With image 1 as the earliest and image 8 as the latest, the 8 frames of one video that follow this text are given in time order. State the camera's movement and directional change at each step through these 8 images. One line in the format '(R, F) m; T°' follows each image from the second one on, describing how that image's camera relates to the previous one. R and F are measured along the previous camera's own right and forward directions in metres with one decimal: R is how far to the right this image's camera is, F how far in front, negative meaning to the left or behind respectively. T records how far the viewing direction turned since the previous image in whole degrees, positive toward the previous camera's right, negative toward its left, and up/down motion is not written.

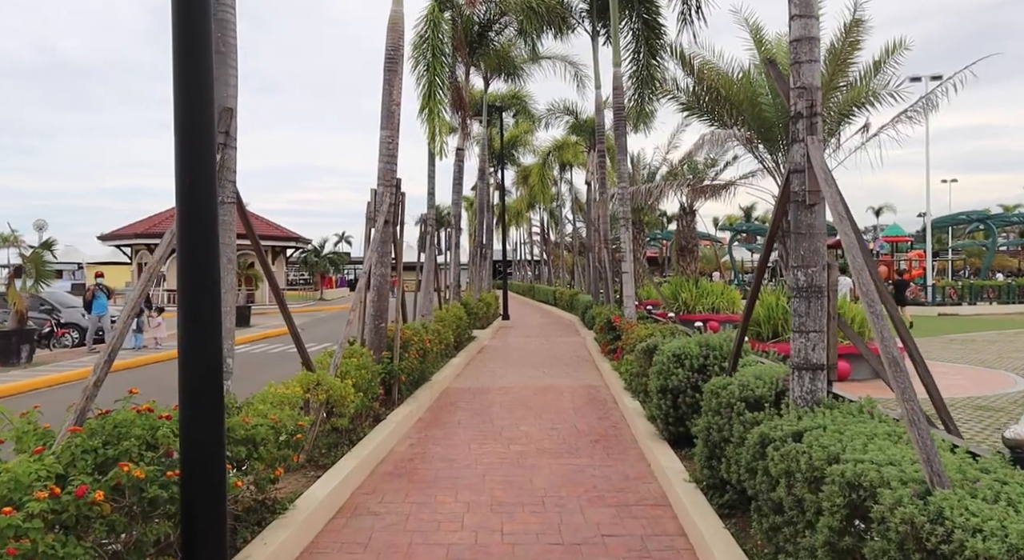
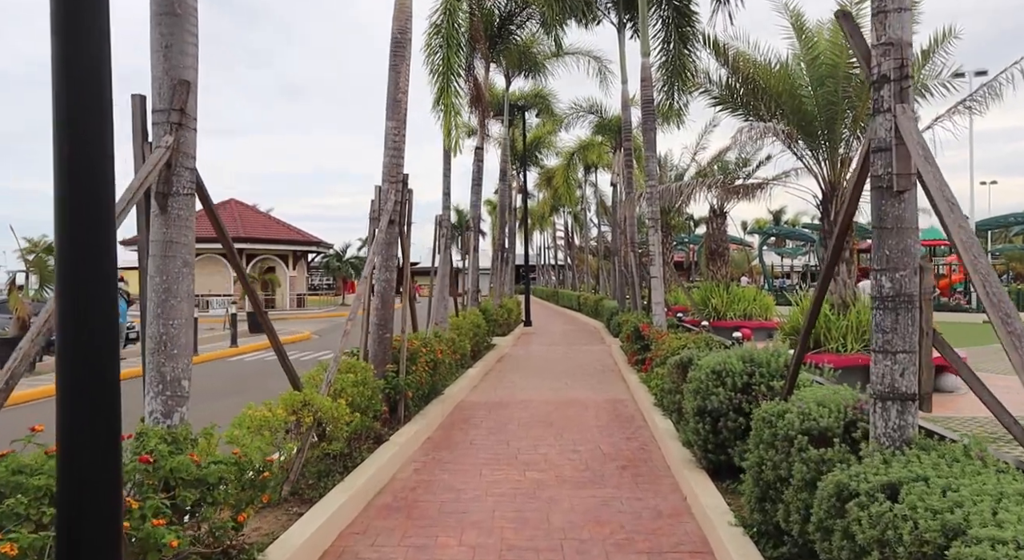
(+0.1, +0.7) m; -2°
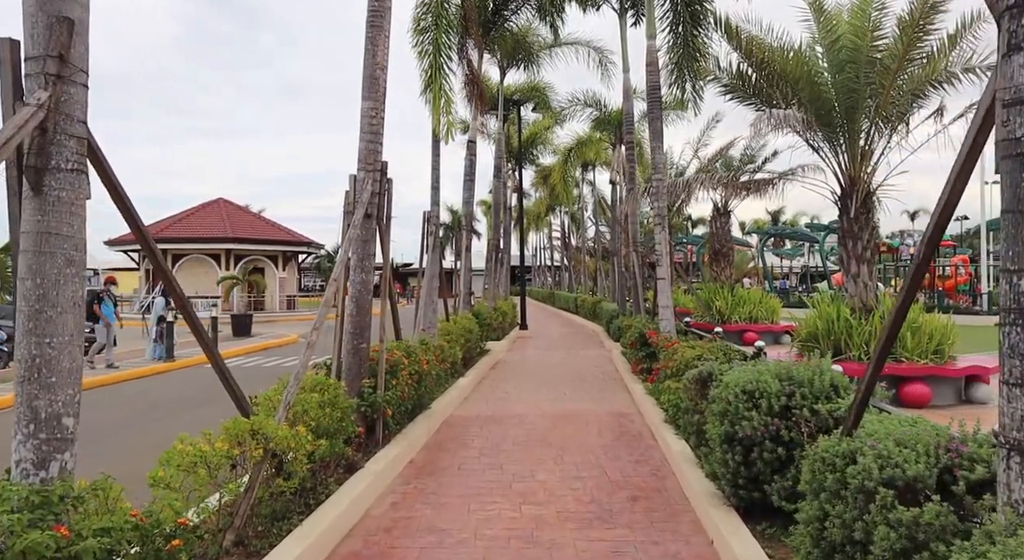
(0.0, +0.8) m; 0°
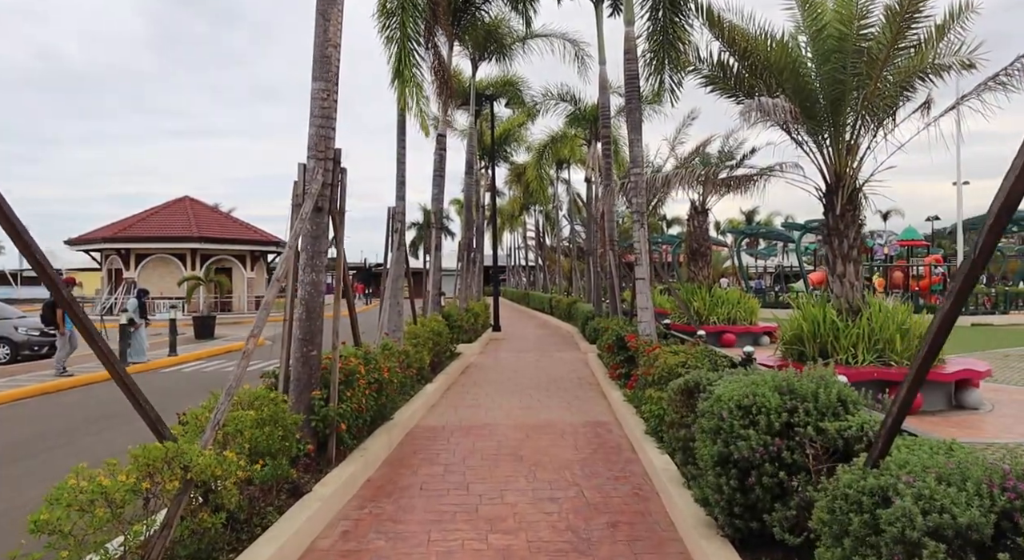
(+0.1, +0.6) m; +2°
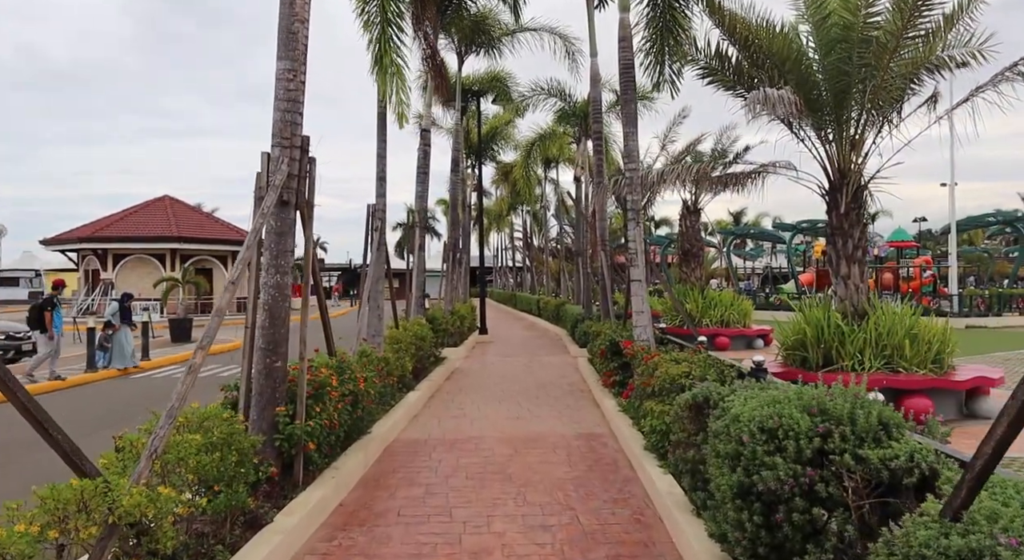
(0.0, +0.5) m; +1°
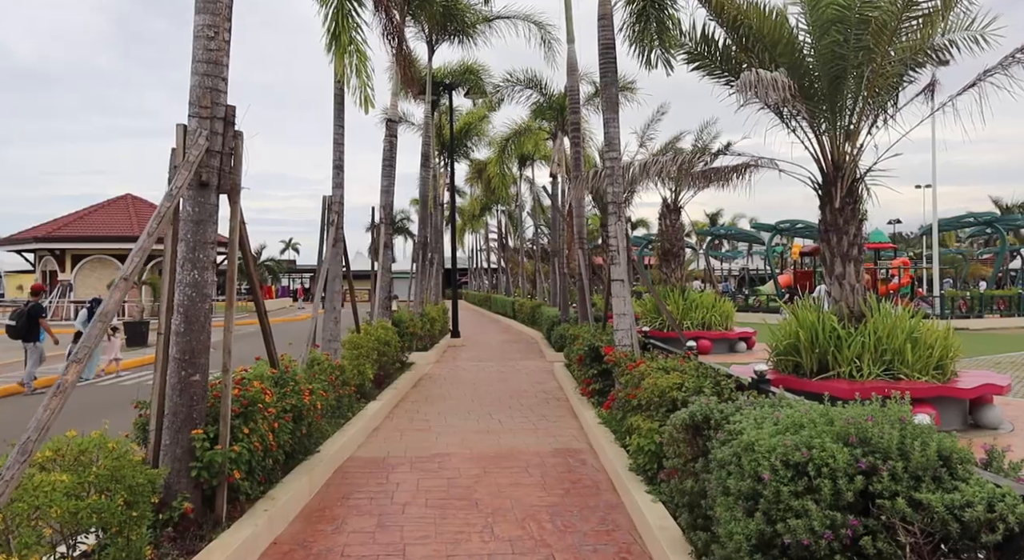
(+0.1, +0.7) m; +2°
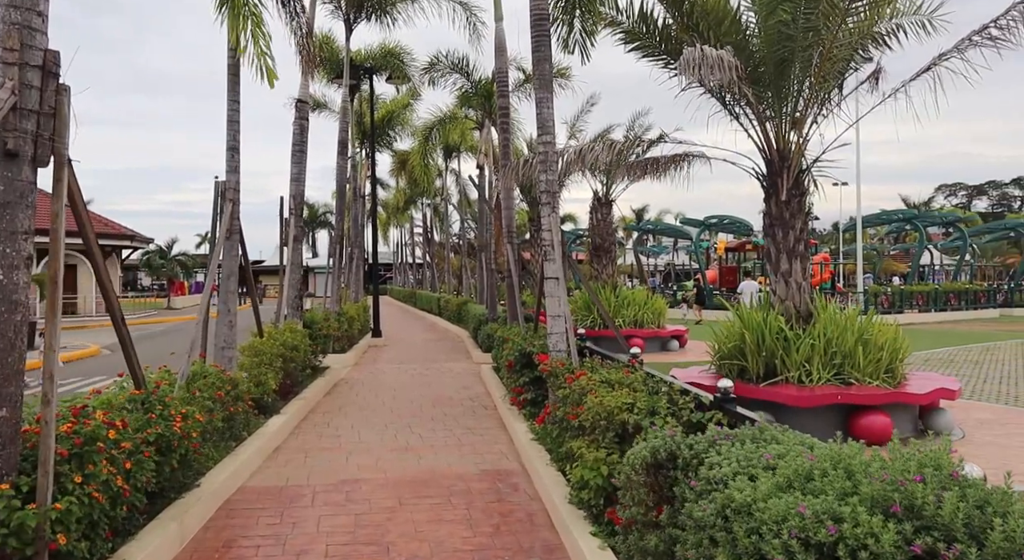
(+0.1, +0.8) m; +7°
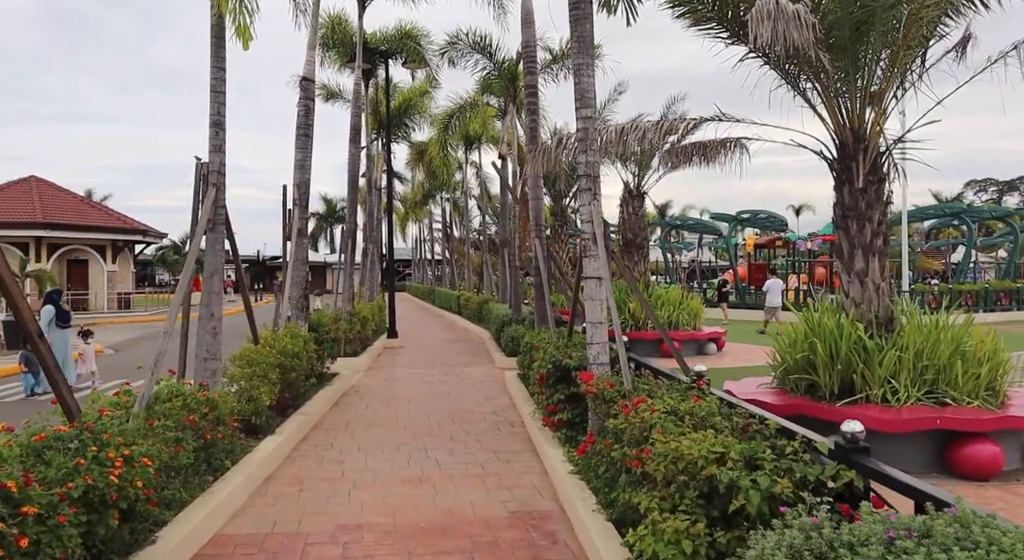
(-0.1, +1.0) m; -2°
